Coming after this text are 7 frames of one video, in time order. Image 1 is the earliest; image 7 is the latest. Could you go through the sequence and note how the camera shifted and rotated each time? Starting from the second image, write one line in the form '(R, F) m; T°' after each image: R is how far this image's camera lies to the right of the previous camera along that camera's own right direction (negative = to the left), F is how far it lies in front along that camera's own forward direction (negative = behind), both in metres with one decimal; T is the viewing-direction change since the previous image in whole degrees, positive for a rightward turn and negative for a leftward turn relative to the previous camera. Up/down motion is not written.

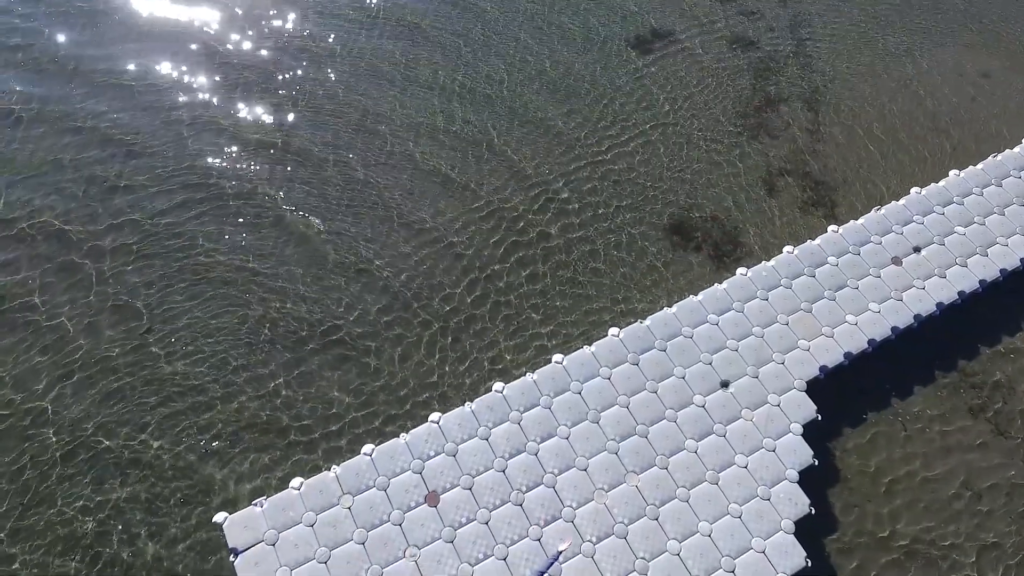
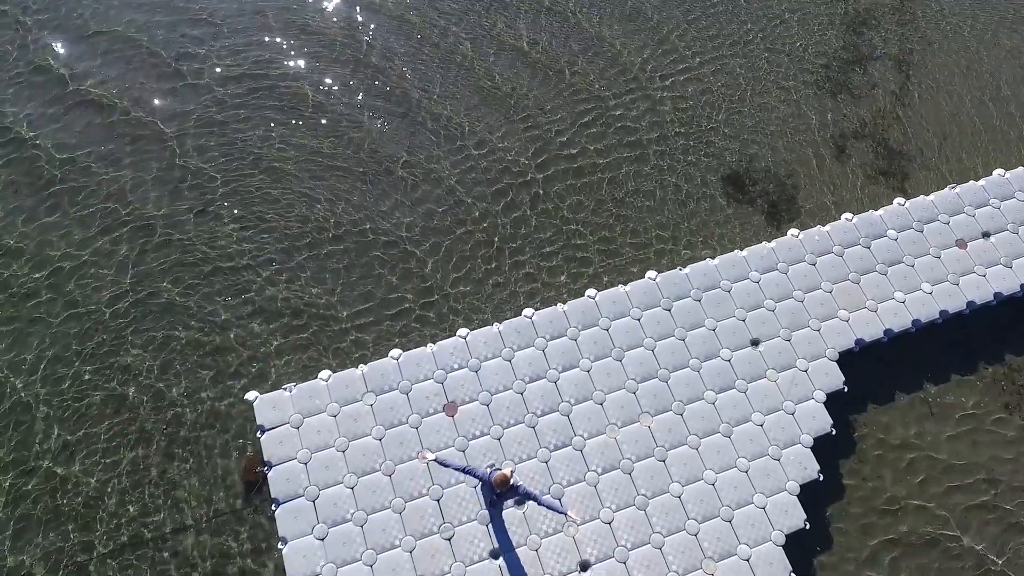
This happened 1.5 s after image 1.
(+0.3, -0.1) m; -3°
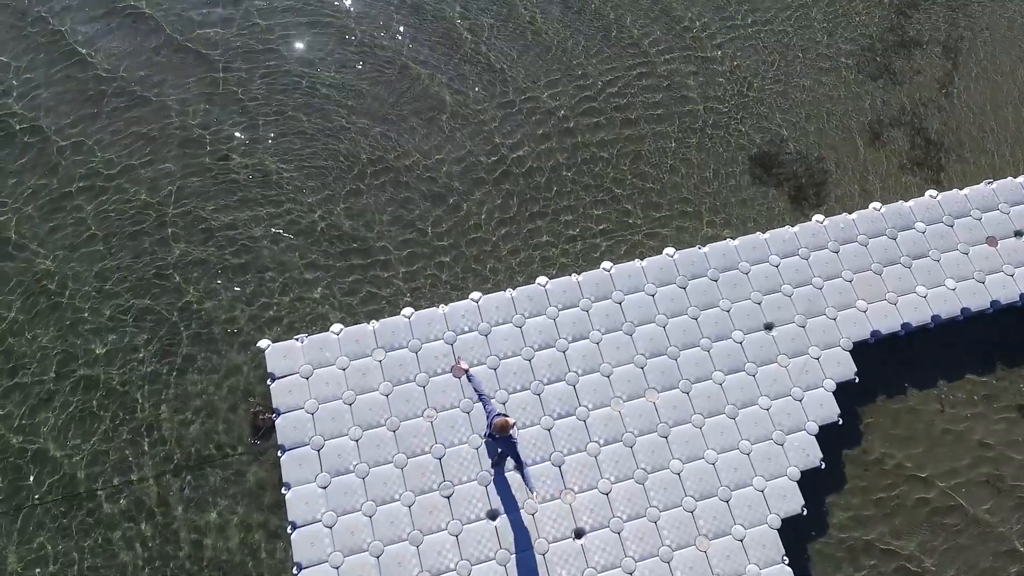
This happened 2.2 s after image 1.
(+0.3, +0.1) m; -2°
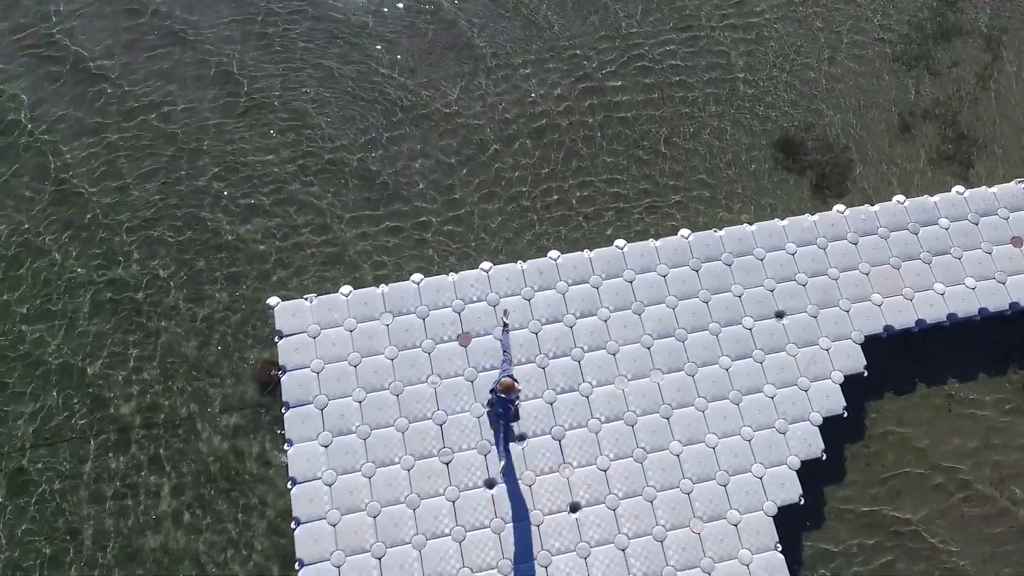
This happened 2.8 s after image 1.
(+0.2, +0.2) m; -1°
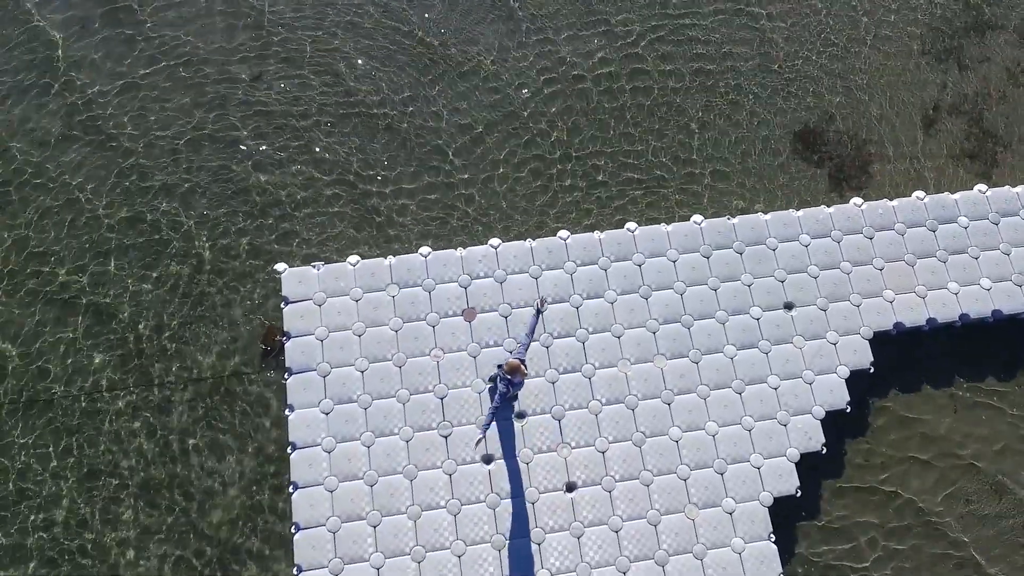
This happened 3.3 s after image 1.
(+0.2, +0.2) m; -1°
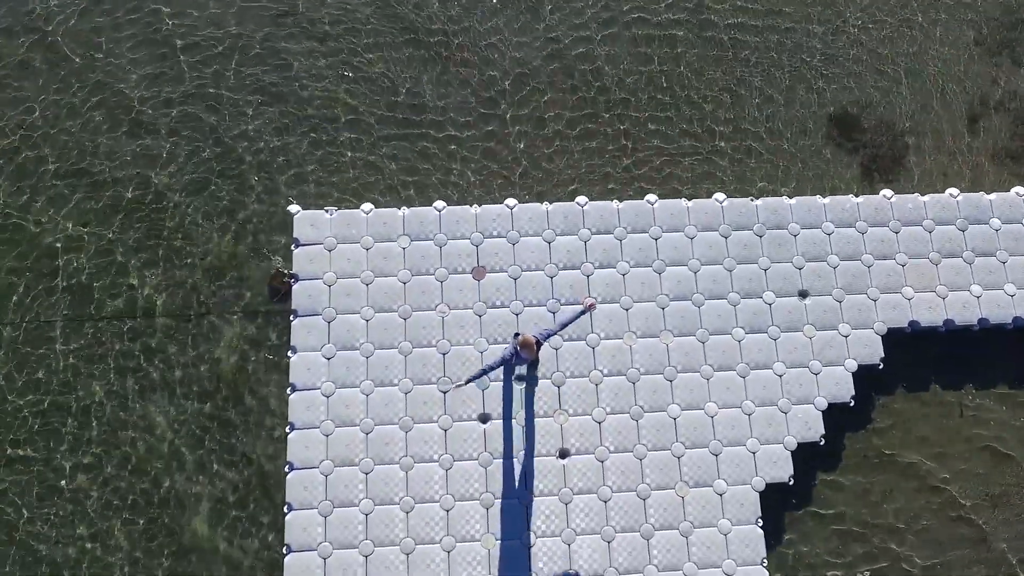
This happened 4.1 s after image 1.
(+0.3, +0.4) m; -1°
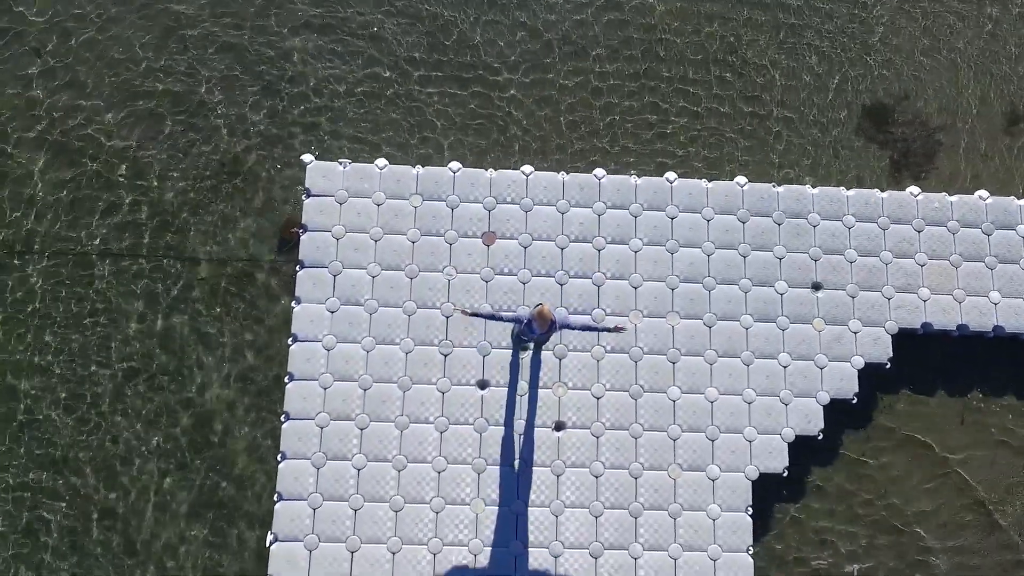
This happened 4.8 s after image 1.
(+0.1, +0.4) m; -1°
